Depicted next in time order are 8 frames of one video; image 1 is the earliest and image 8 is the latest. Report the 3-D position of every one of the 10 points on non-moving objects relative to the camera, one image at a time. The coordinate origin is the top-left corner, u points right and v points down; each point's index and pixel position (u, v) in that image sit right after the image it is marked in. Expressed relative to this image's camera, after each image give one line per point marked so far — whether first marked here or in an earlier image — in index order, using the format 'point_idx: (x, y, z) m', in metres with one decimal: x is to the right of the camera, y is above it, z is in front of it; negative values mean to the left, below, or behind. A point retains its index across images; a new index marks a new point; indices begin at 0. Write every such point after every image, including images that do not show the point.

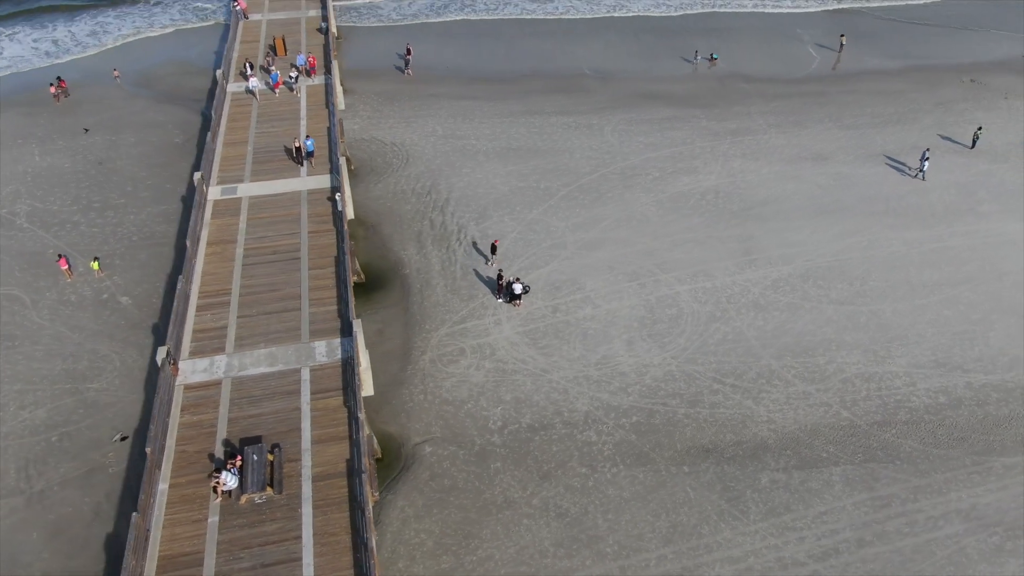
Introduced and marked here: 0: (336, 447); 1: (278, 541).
0: (-3.8, -3.5, +16.9) m
1: (-4.6, -5.0, +15.1) m
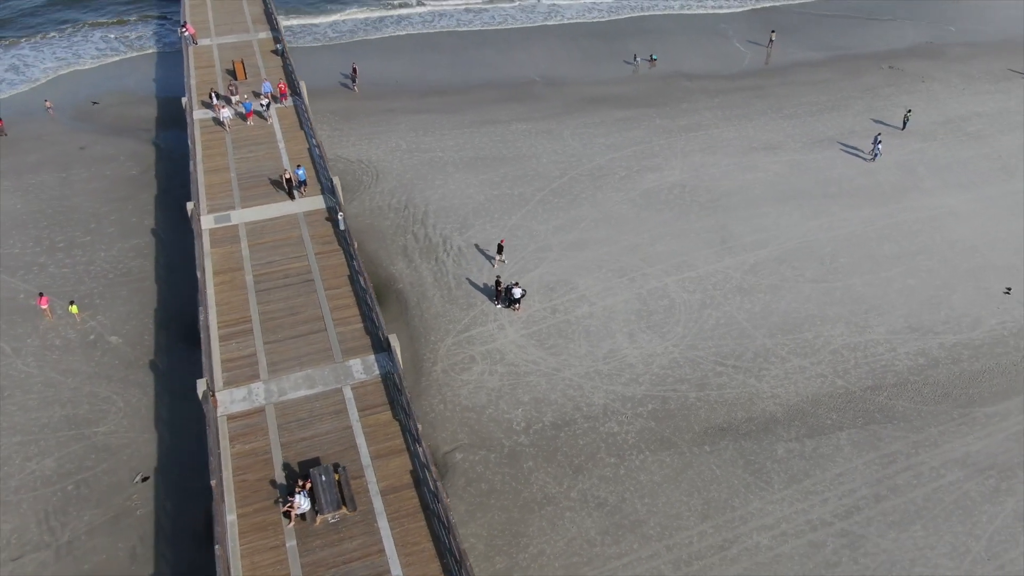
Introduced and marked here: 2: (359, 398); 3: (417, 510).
0: (-2.6, -3.8, +17.2) m
1: (-3.0, -5.3, +15.3) m
2: (-3.7, -2.7, +18.7) m
3: (-2.0, -4.7, +16.2) m
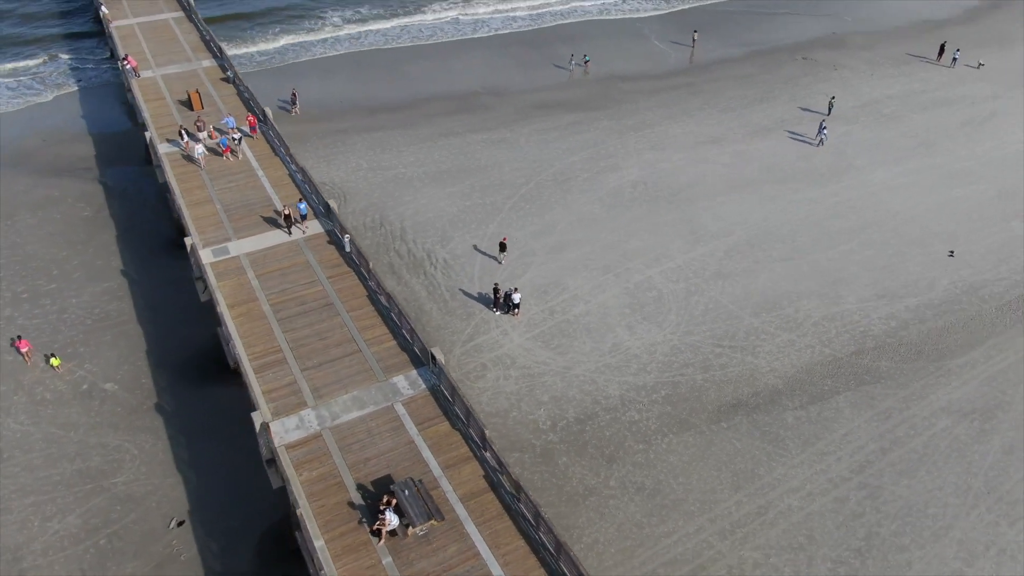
0: (-1.0, -4.1, +17.6) m
1: (-1.0, -5.6, +15.7) m
2: (-2.4, -3.1, +19.0) m
3: (-0.2, -4.8, +16.7) m
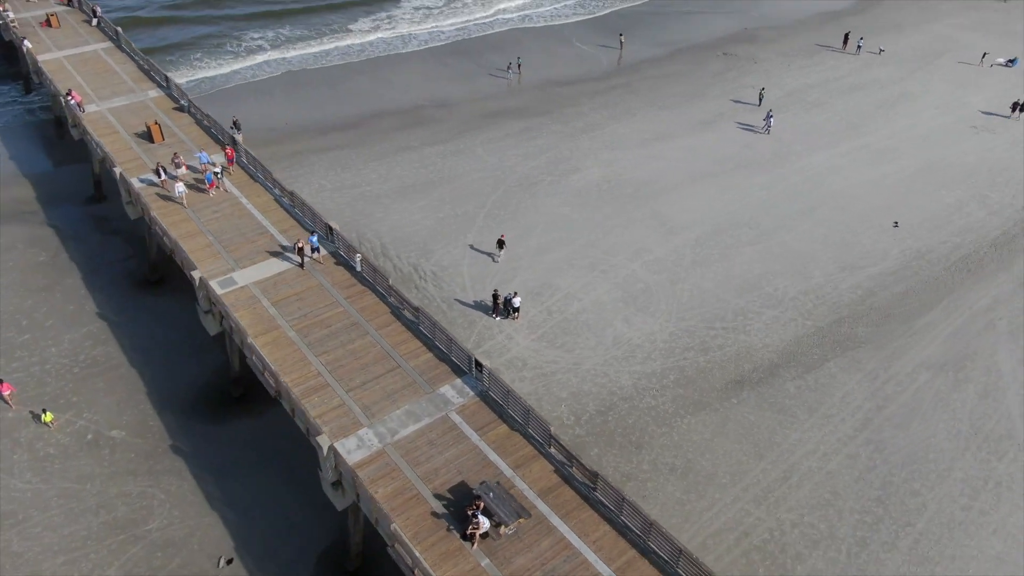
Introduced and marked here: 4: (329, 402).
0: (+0.6, -4.2, +18.2) m
1: (+0.9, -5.6, +16.3) m
2: (-1.1, -3.3, +19.4) m
3: (+1.5, -4.9, +17.4) m
4: (-4.7, -2.9, +19.8) m
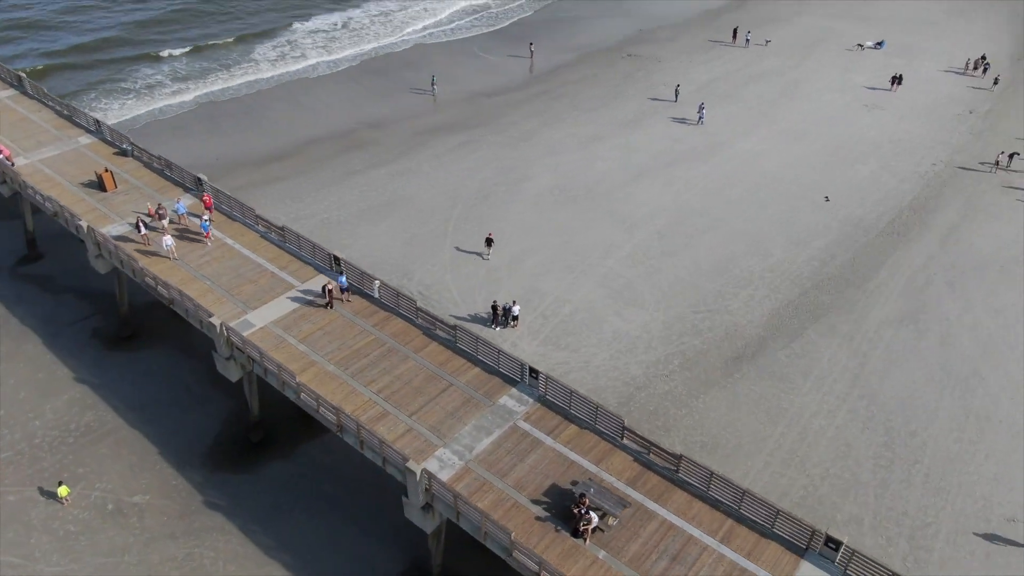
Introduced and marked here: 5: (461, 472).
0: (+2.6, -4.2, +19.2) m
1: (+3.4, -5.6, +17.3) m
2: (+0.7, -3.6, +20.0) m
3: (+3.7, -4.7, +18.5) m
4: (-3.0, -3.6, +19.9) m
5: (-1.2, -4.5, +18.8) m
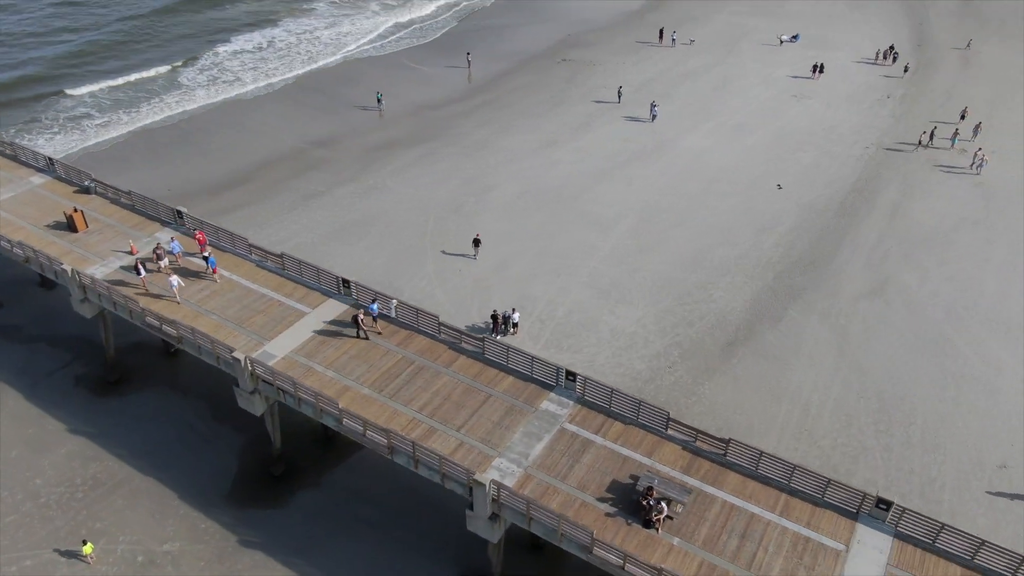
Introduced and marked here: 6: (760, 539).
0: (+4.0, -4.2, +20.0) m
1: (+5.1, -5.4, +18.3) m
2: (+1.9, -3.7, +20.6) m
3: (+5.2, -4.6, +19.4) m
4: (-1.7, -4.1, +20.0) m
5: (+0.3, -4.8, +19.1) m
6: (+5.7, -5.8, +17.8) m
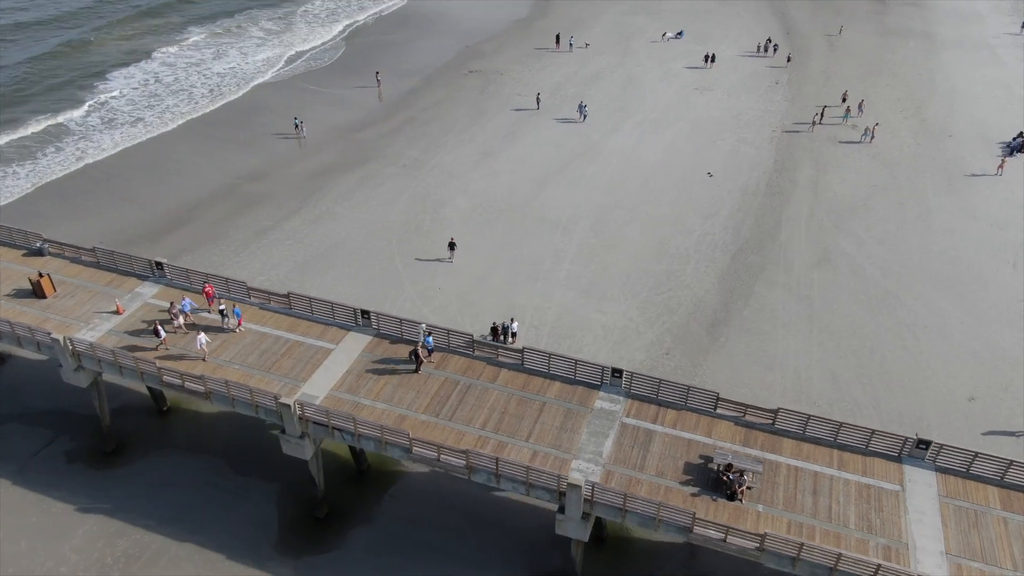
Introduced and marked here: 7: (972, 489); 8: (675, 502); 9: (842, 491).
0: (+5.8, -3.9, +21.5) m
1: (+7.4, -4.9, +20.0) m
2: (+3.6, -3.7, +21.8) m
3: (+7.2, -4.1, +21.2) m
4: (+0.3, -4.5, +20.6) m
5: (+2.4, -4.9, +20.0) m
6: (+8.1, -5.2, +19.6) m
7: (+11.8, -5.2, +19.8) m
8: (+4.1, -5.4, +19.3) m
9: (+8.4, -5.2, +19.7) m
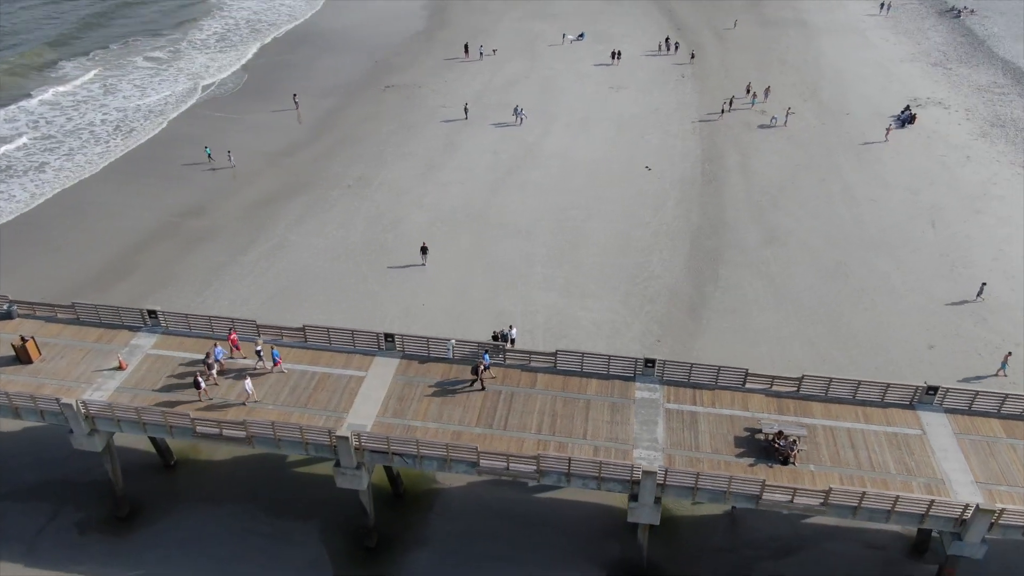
0: (+7.3, -3.3, +23.1) m
1: (+9.1, -4.2, +21.9) m
2: (+5.0, -3.4, +23.1) m
3: (+8.7, -3.4, +23.0) m
4: (+2.0, -4.6, +21.4) m
5: (+4.3, -4.7, +21.2) m
6: (+10.0, -4.4, +21.7) m
7: (+13.6, -3.9, +22.3) m
8: (+6.1, -5.0, +20.7) m
9: (+10.3, -4.4, +21.8) m
